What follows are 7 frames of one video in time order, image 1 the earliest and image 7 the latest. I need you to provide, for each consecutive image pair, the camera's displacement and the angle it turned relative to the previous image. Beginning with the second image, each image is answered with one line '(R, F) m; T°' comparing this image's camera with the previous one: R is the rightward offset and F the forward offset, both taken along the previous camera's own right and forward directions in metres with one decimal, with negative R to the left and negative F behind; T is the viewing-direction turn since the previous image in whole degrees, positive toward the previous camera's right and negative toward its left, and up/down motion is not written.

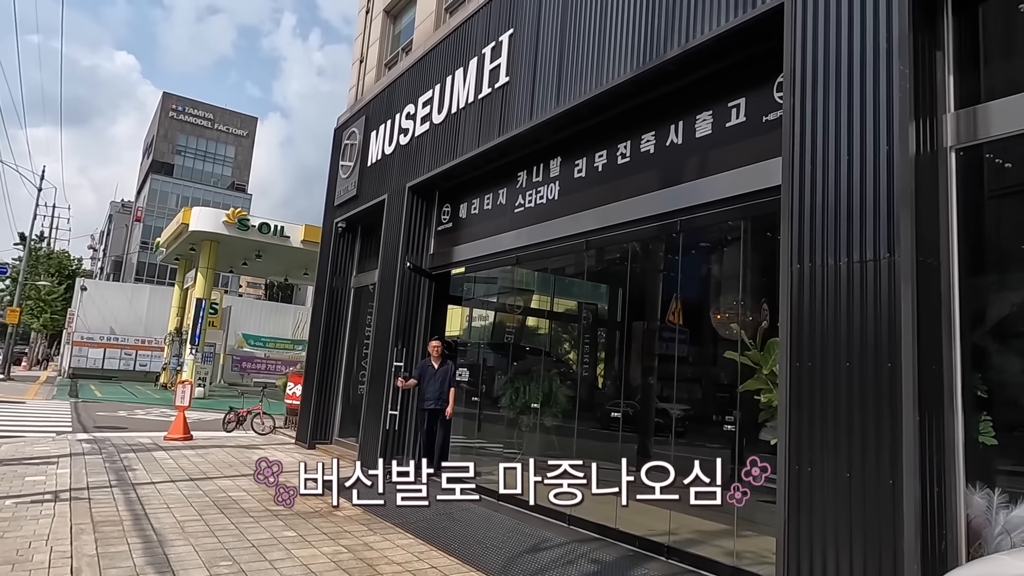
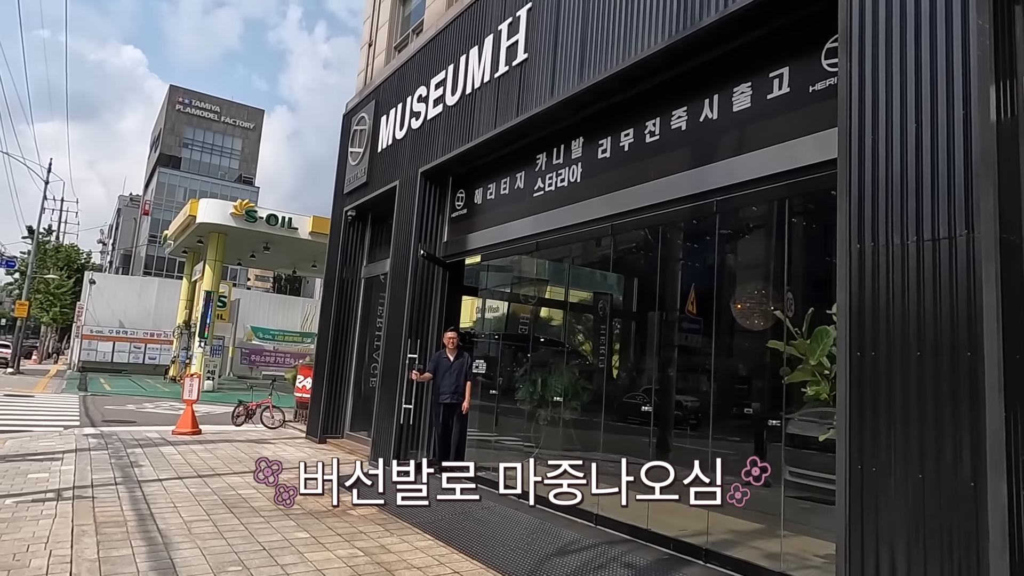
(-0.1, +0.3) m; -1°
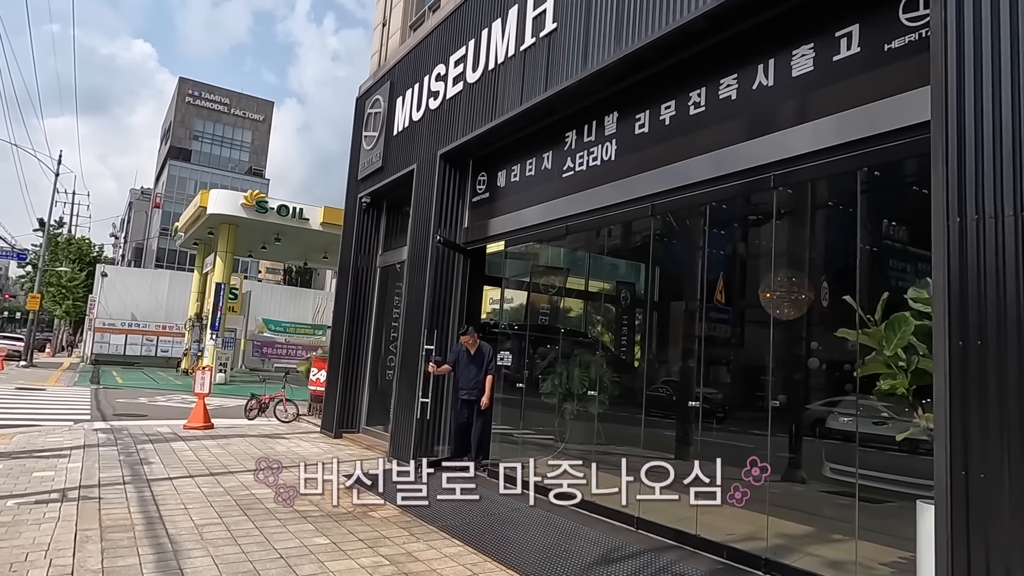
(-0.2, +0.4) m; -1°
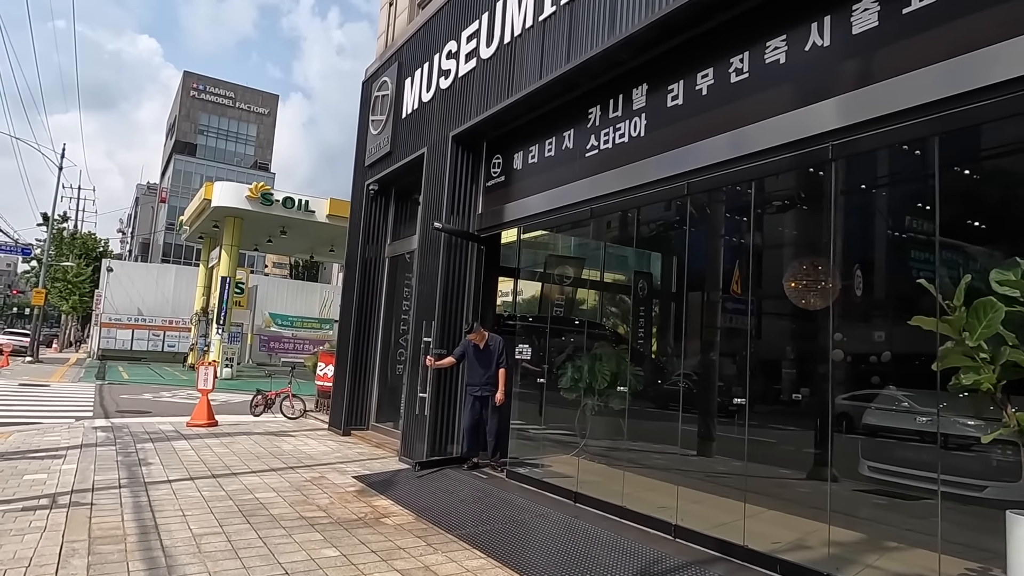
(-0.1, +0.4) m; -1°
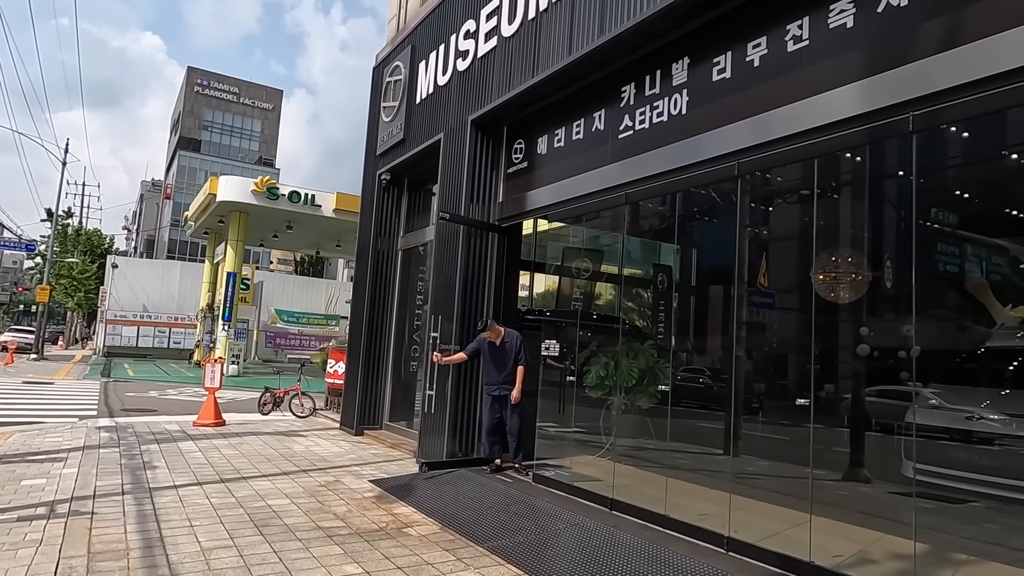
(-0.2, +0.4) m; 0°
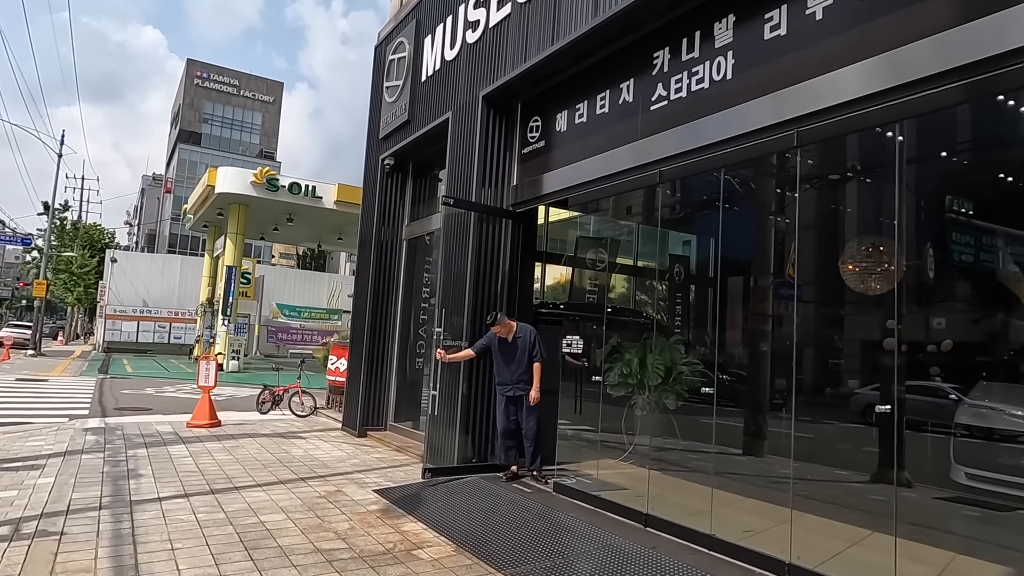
(-0.1, +0.6) m; 0°
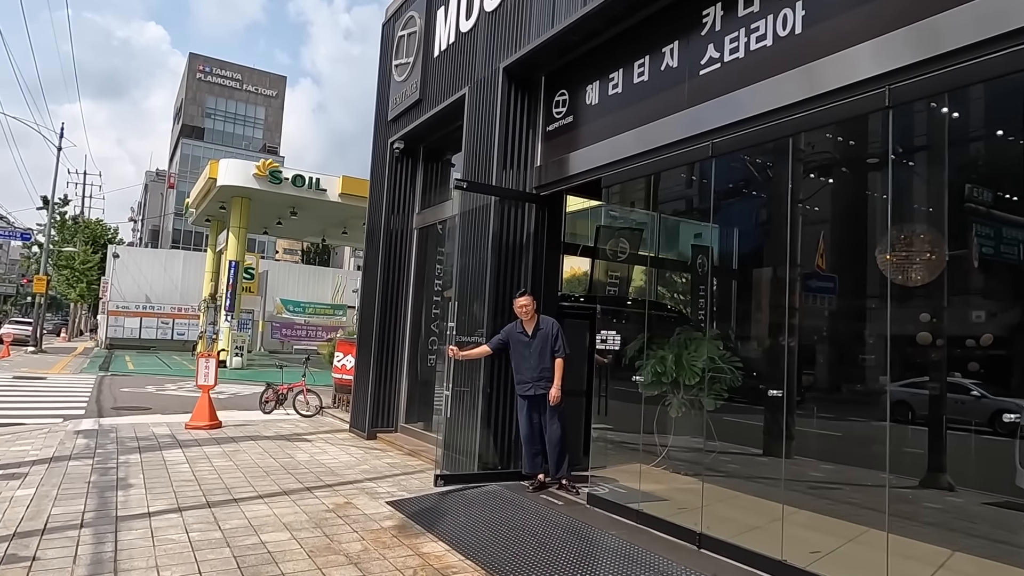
(-0.2, +0.6) m; 0°
